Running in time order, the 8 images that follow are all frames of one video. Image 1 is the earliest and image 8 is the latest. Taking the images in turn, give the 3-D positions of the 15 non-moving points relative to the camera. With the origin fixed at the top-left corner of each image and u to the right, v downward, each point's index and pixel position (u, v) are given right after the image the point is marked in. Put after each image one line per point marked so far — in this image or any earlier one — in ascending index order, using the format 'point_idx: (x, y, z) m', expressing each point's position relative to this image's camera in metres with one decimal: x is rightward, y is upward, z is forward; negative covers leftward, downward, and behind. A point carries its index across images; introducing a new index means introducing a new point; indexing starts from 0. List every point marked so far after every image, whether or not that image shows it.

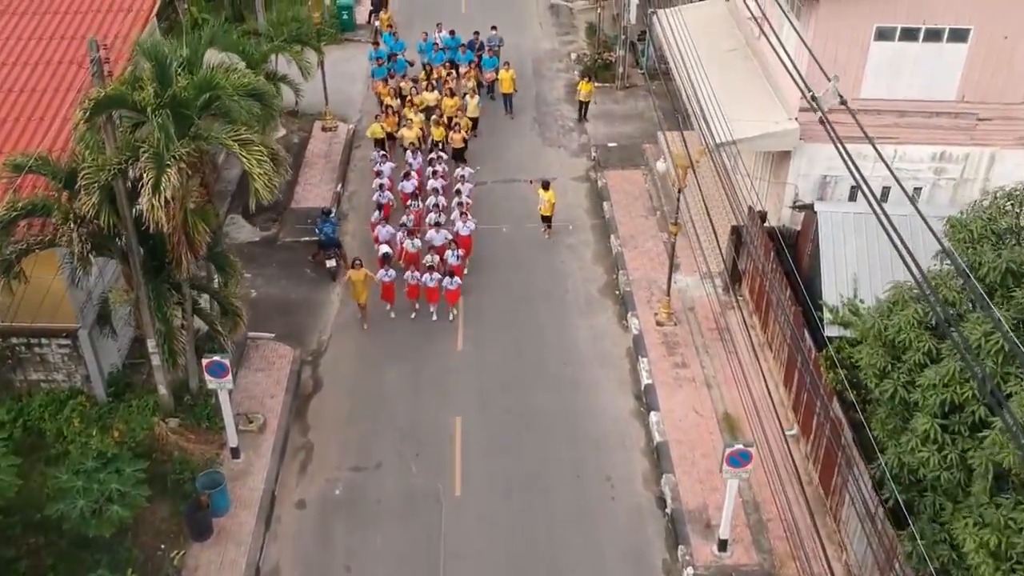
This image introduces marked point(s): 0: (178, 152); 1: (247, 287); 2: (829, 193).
0: (-3.5, +1.4, +10.8) m
1: (-4.3, 0.0, +16.7) m
2: (+4.8, +1.4, +15.8) m
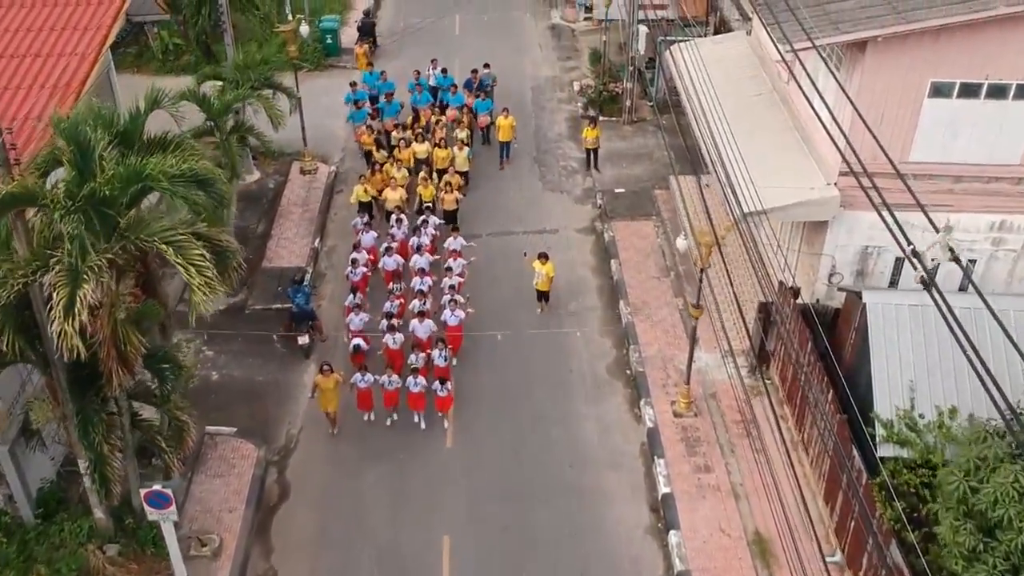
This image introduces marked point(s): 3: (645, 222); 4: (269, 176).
0: (-3.5, +0.2, +8.8) m
1: (-4.3, -1.1, +14.8) m
2: (+4.8, +0.3, +13.9) m
3: (+2.3, +1.2, +18.3) m
4: (-4.6, +2.1, +19.6) m
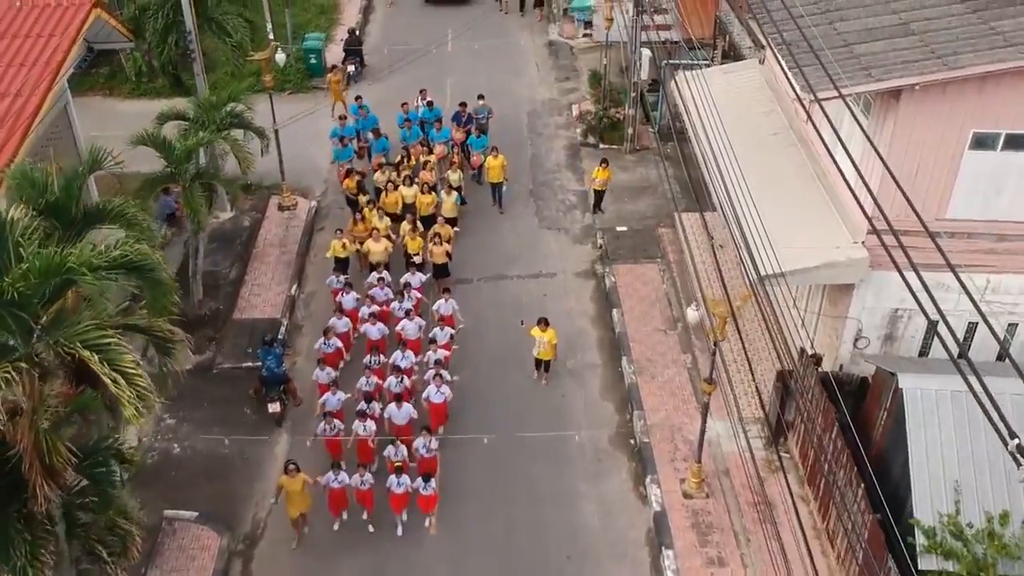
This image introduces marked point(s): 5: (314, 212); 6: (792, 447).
0: (-3.6, -0.6, +7.4) m
1: (-4.4, -1.9, +13.4) m
2: (+4.7, -0.5, +12.5) m
3: (+2.2, +0.4, +16.9) m
4: (-4.7, +1.3, +18.2) m
5: (-3.5, +1.4, +18.3) m
6: (+3.5, -2.0, +12.9) m
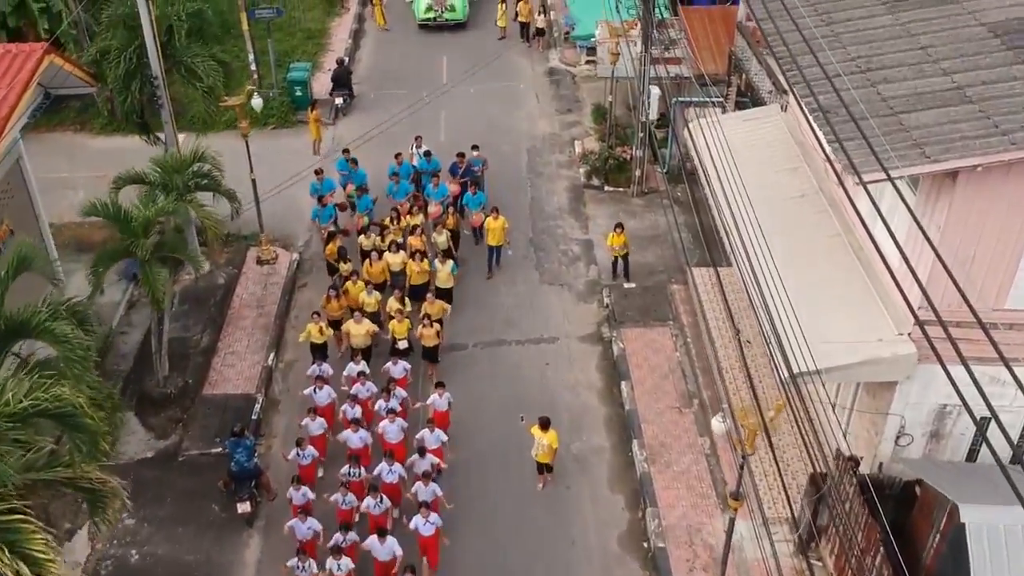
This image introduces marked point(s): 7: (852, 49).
0: (-3.6, -1.6, +6.0) m
1: (-4.5, -3.0, +12.0) m
2: (+4.7, -1.5, +11.1) m
3: (+2.2, -0.6, +15.5) m
4: (-4.7, +0.3, +16.7) m
5: (-3.5, +0.4, +16.9) m
6: (+3.5, -3.0, +11.5) m
7: (+3.7, +2.6, +11.1) m
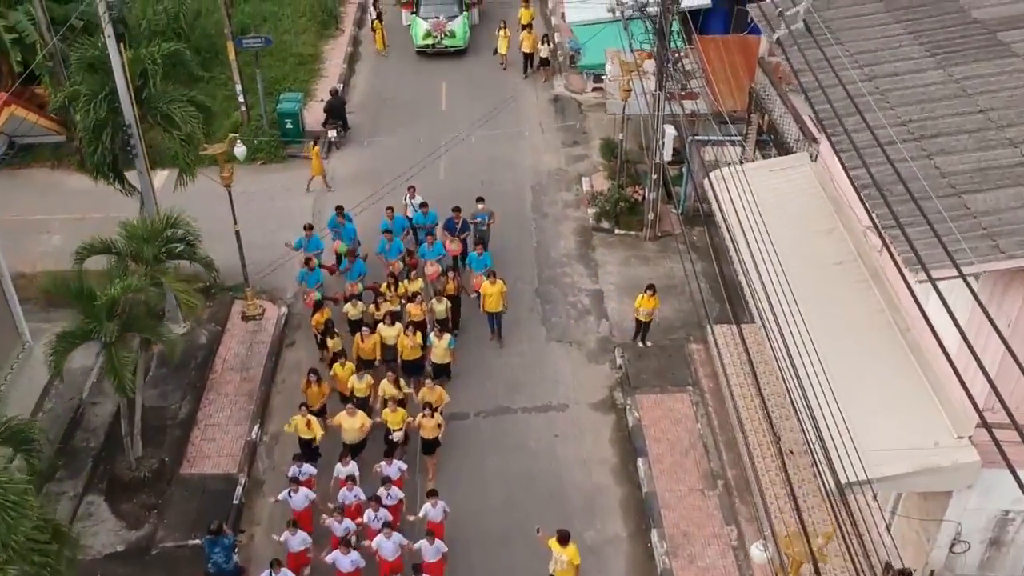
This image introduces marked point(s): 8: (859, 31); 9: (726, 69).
0: (-3.6, -2.5, +4.8) m
1: (-4.4, -3.8, +10.7) m
2: (+4.7, -2.4, +9.9) m
3: (+2.3, -1.5, +14.3) m
4: (-4.6, -0.6, +15.5) m
5: (-3.5, -0.5, +15.7) m
6: (+3.6, -3.9, +10.3) m
7: (+3.7, +1.7, +9.9) m
8: (+3.9, +2.9, +11.7) m
9: (+3.8, +3.9, +18.1) m
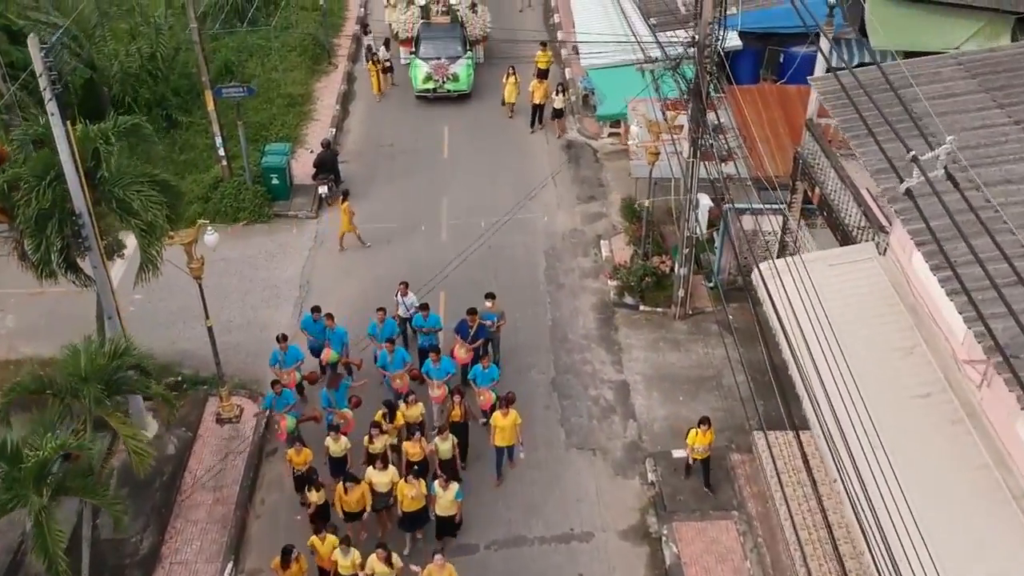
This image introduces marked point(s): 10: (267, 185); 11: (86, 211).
0: (-3.3, -3.8, +2.7) m
1: (-4.2, -5.1, +8.7) m
2: (+4.9, -3.7, +7.9) m
3: (+2.5, -2.8, +12.3) m
4: (-4.5, -1.9, +13.5) m
5: (-3.3, -1.8, +13.7) m
6: (+3.8, -5.1, +8.3) m
7: (+3.9, +0.4, +7.9) m
8: (+4.1, +1.6, +9.7) m
9: (+3.9, +2.6, +16.1) m
10: (-4.4, +1.8, +18.5) m
11: (-4.8, +0.9, +11.6) m
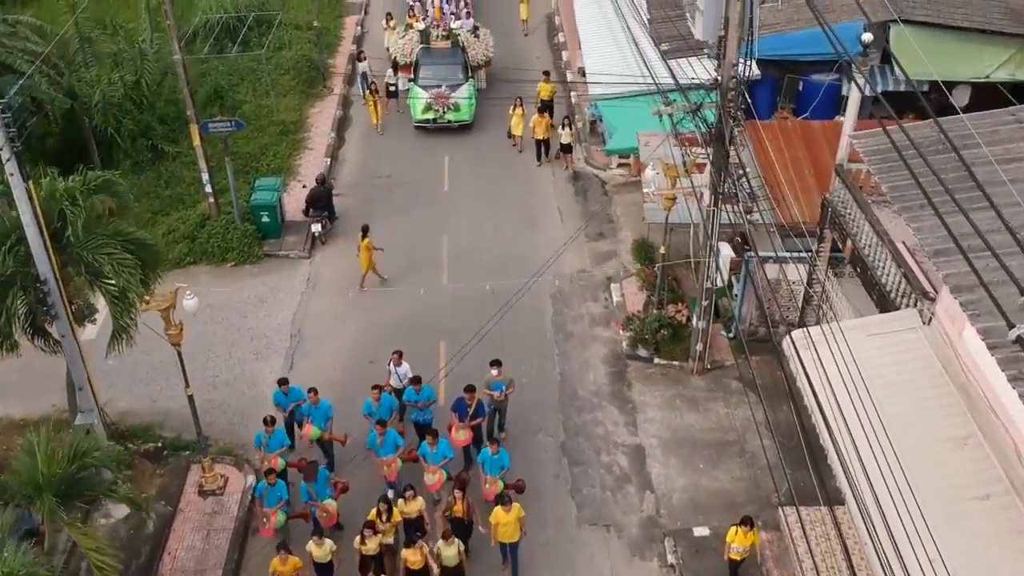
0: (-3.3, -4.5, +1.7) m
1: (-4.1, -5.9, +7.7) m
2: (+5.0, -4.4, +6.8) m
3: (+2.6, -3.5, +11.2) m
4: (-4.4, -2.6, +12.4) m
5: (-3.2, -2.6, +12.6) m
6: (+3.9, -5.9, +7.2) m
7: (+4.0, -0.3, +6.8) m
8: (+4.2, +0.8, +8.6) m
9: (+4.0, +1.8, +15.0) m
10: (-4.3, +1.1, +17.5) m
11: (-4.7, +0.1, +10.5) m
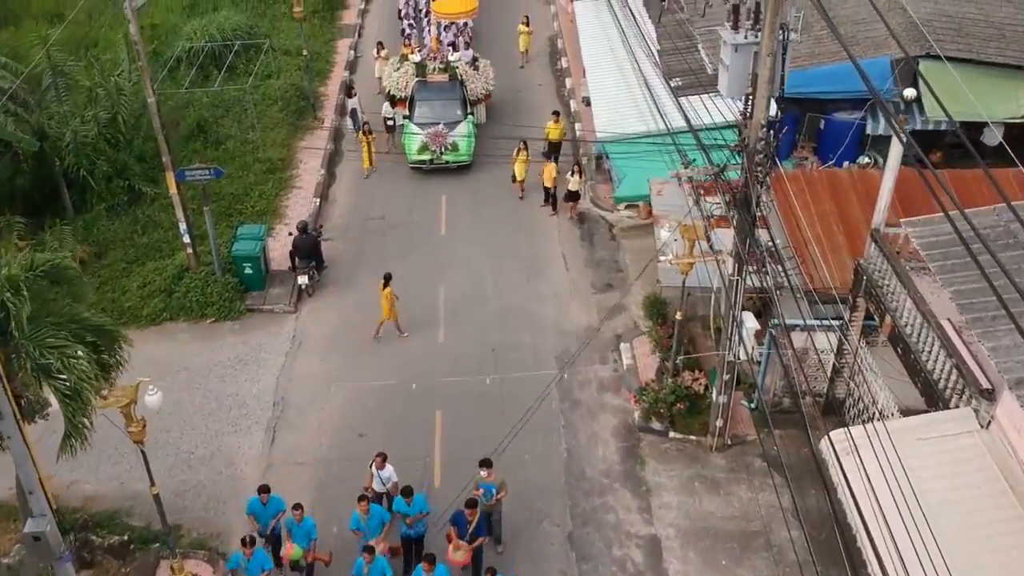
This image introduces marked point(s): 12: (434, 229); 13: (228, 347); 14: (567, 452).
0: (-3.2, -5.4, +0.4) m
1: (-4.1, -6.8, +6.4) m
2: (+5.1, -5.3, +5.6) m
3: (+2.6, -4.4, +10.0) m
4: (-4.3, -3.5, +11.2) m
5: (-3.2, -3.5, +11.3) m
6: (+3.9, -6.8, +6.0) m
7: (+4.0, -1.2, +5.6) m
8: (+4.2, -0.1, +7.3) m
9: (+4.1, +0.9, +13.8) m
10: (-4.3, +0.2, +16.2) m
11: (-4.7, -0.8, +9.3) m
12: (-1.4, +1.0, +18.1) m
13: (-4.2, -0.9, +15.4) m
14: (+0.7, -2.2, +13.6) m
